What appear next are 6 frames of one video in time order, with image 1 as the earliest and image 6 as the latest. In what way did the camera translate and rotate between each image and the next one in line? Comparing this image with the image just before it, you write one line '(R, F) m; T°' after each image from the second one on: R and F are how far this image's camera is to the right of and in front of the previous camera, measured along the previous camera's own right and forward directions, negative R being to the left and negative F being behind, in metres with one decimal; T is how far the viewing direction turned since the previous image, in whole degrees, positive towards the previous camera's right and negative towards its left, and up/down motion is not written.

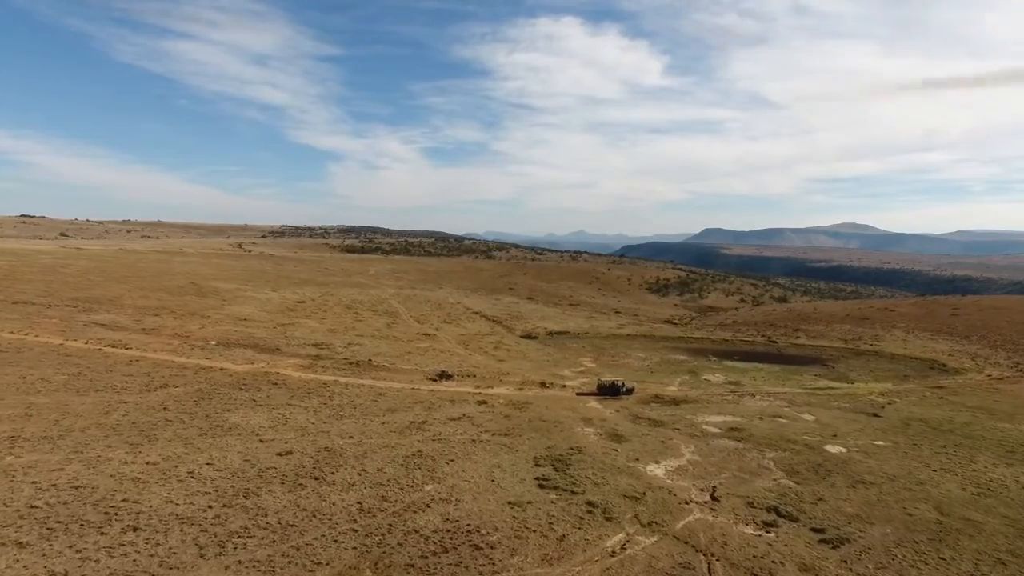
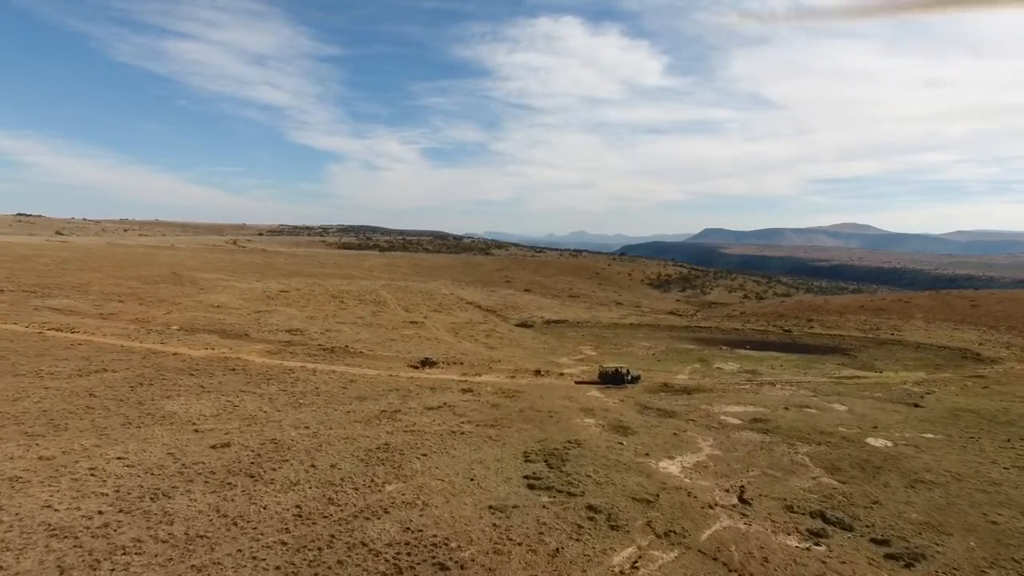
(+0.3, +3.1) m; 0°
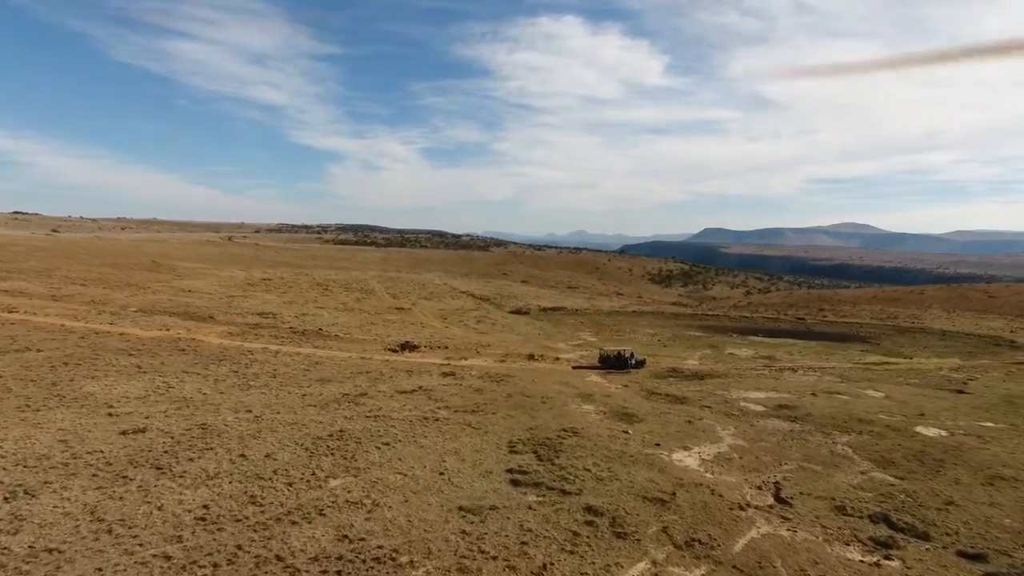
(+0.3, +2.7) m; 0°
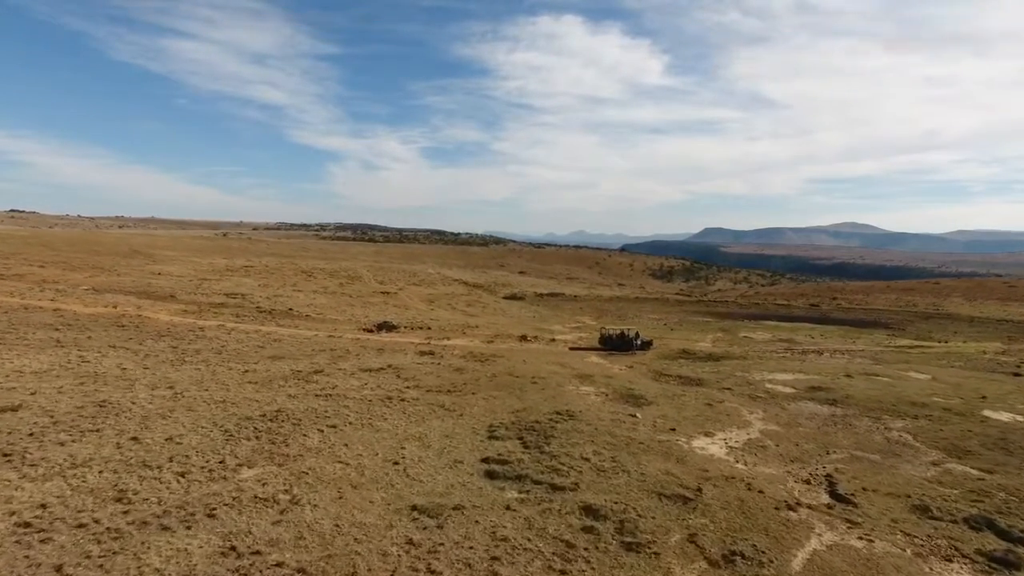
(+0.3, +2.6) m; 0°
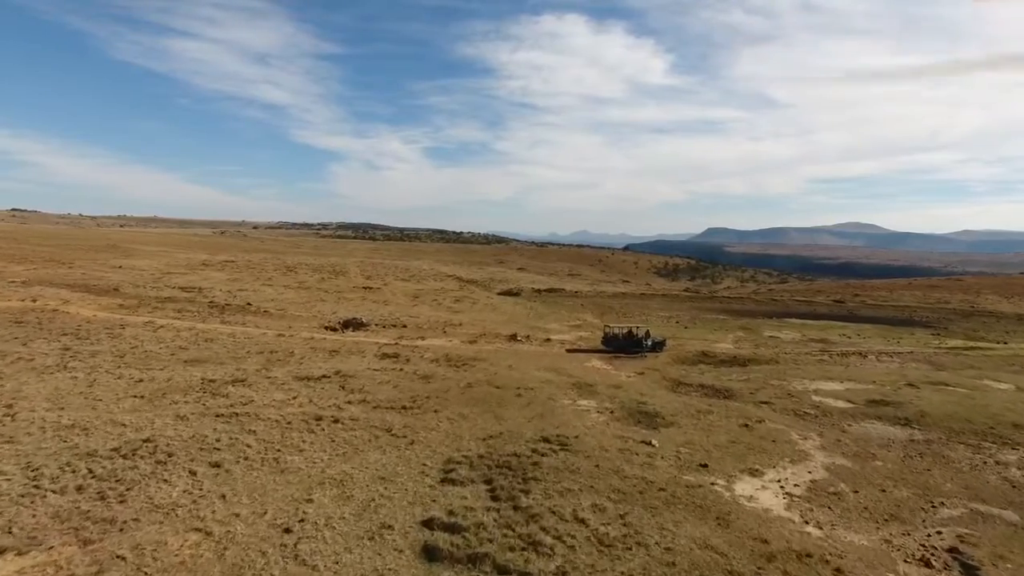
(+0.4, +3.1) m; 0°
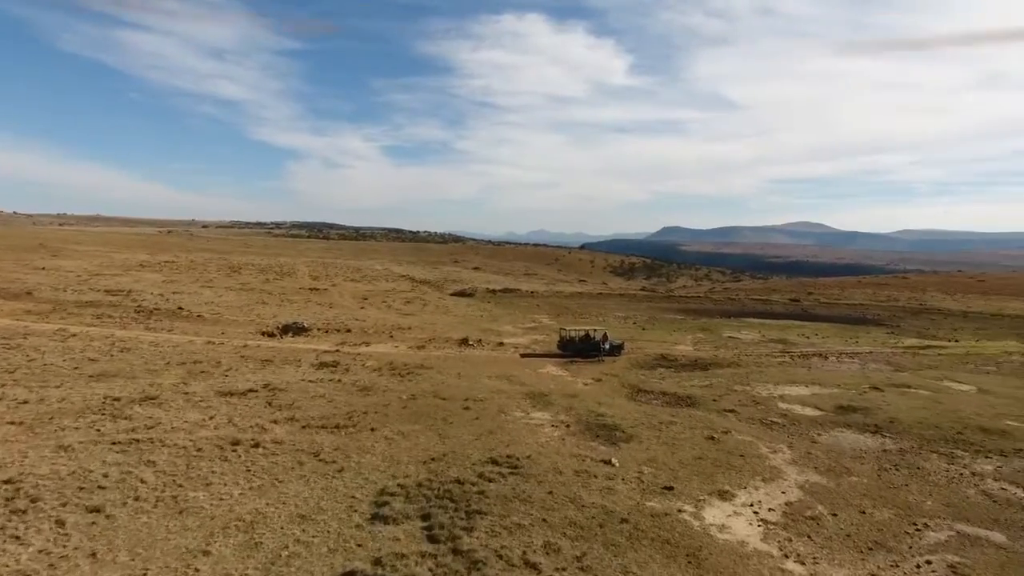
(+0.2, +0.9) m; +4°
